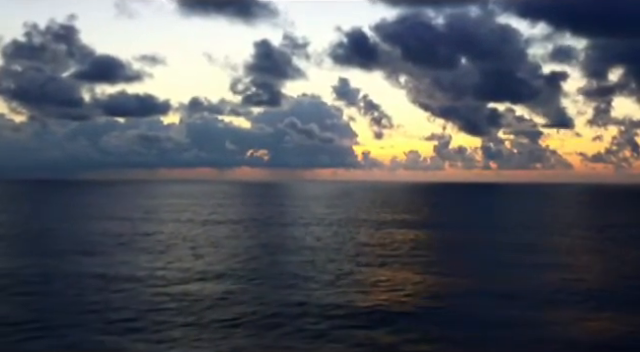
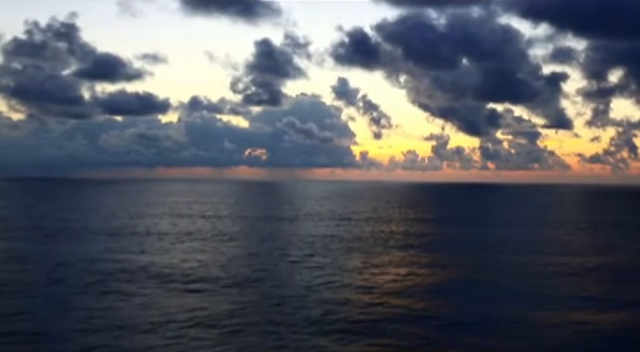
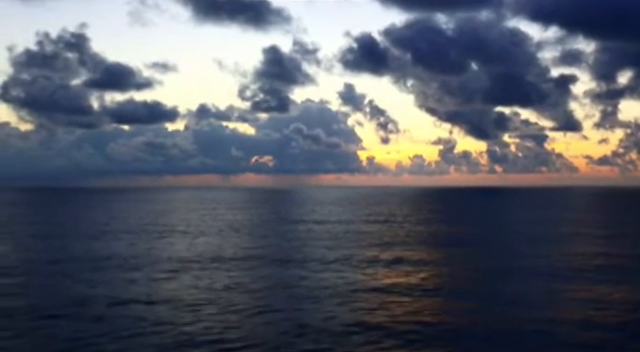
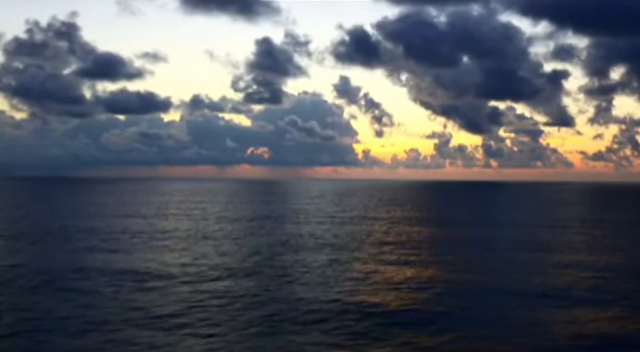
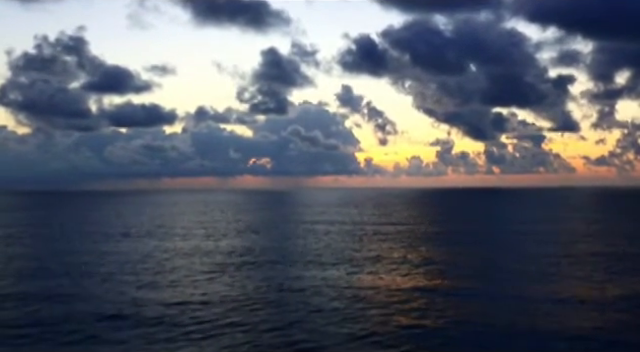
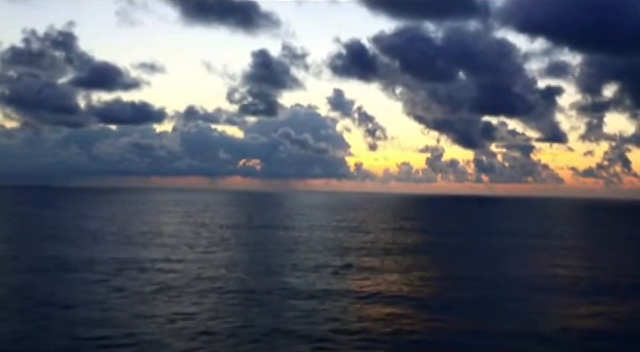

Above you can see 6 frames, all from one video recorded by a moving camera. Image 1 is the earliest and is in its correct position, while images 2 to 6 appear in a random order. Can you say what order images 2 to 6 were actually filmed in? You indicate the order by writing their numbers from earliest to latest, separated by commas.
4, 2, 6, 3, 5
